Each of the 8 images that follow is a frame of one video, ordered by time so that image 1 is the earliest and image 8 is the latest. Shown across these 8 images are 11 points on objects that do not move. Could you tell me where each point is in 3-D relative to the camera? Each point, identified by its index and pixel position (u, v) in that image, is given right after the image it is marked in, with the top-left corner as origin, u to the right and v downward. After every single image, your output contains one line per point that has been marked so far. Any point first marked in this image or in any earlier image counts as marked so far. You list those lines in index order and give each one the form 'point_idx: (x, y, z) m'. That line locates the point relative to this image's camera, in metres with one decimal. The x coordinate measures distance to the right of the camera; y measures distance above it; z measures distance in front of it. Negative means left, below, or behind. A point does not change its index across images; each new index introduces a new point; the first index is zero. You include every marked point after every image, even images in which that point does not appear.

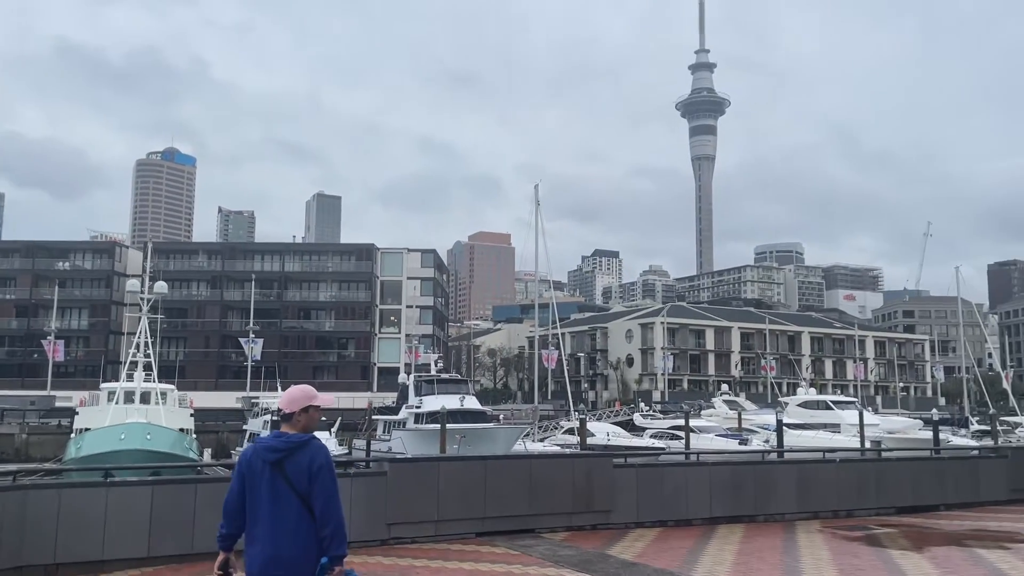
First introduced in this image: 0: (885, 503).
0: (+5.8, -3.4, +12.8) m
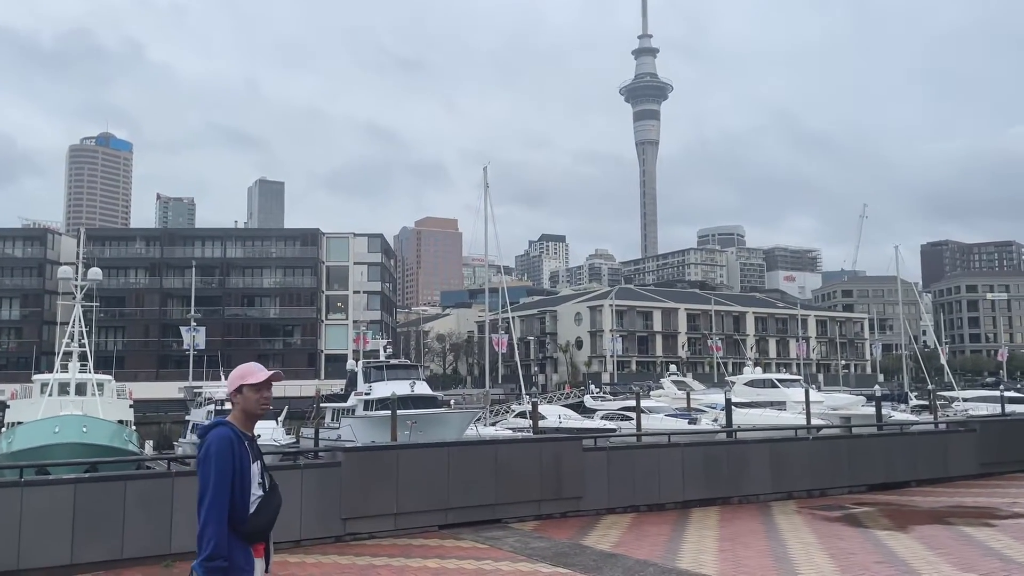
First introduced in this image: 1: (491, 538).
0: (+5.2, -2.9, +12.5) m
1: (-0.2, -2.7, +8.8) m
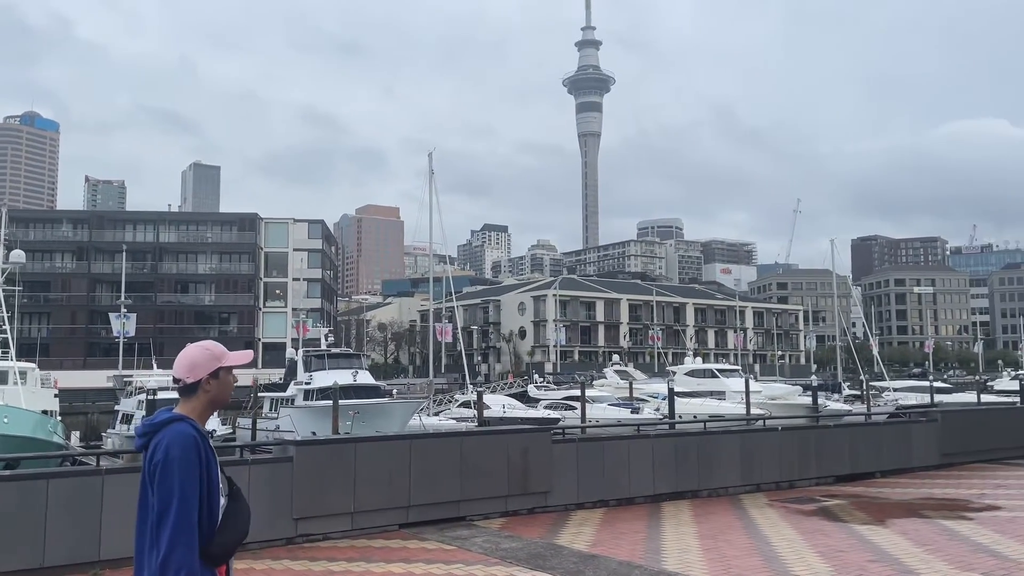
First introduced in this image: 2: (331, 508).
0: (+4.6, -2.7, +12.2) m
1: (-0.5, -2.5, +8.2) m
2: (-1.8, -2.2, +8.2) m
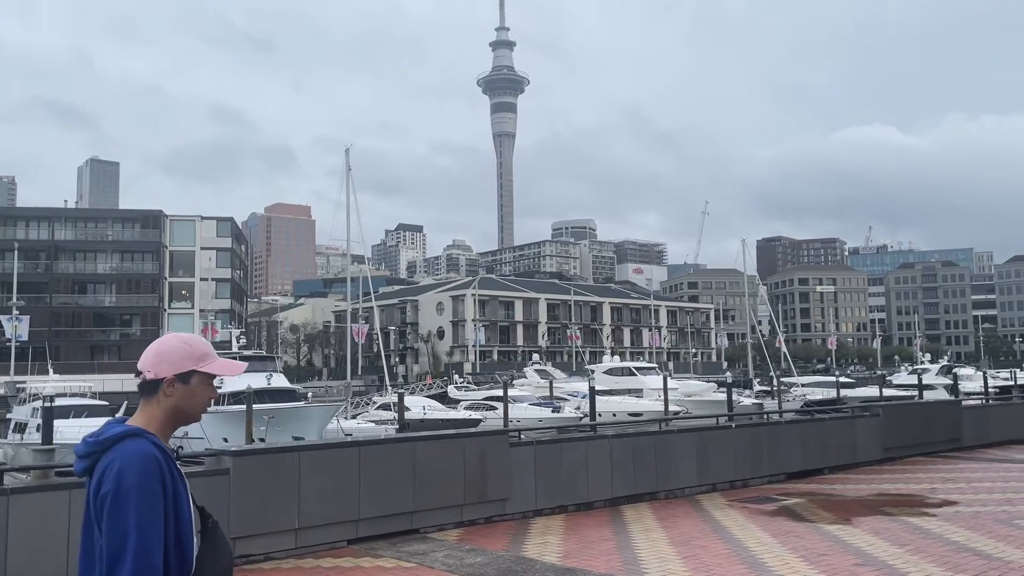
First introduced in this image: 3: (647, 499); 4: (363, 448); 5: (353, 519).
0: (+3.9, -2.7, +12.0) m
1: (-0.9, -2.4, +7.5) m
2: (-2.1, -2.1, +7.4) m
3: (+1.7, -2.7, +10.4) m
4: (-1.4, -1.5, +7.9) m
5: (-1.5, -2.2, +7.9) m
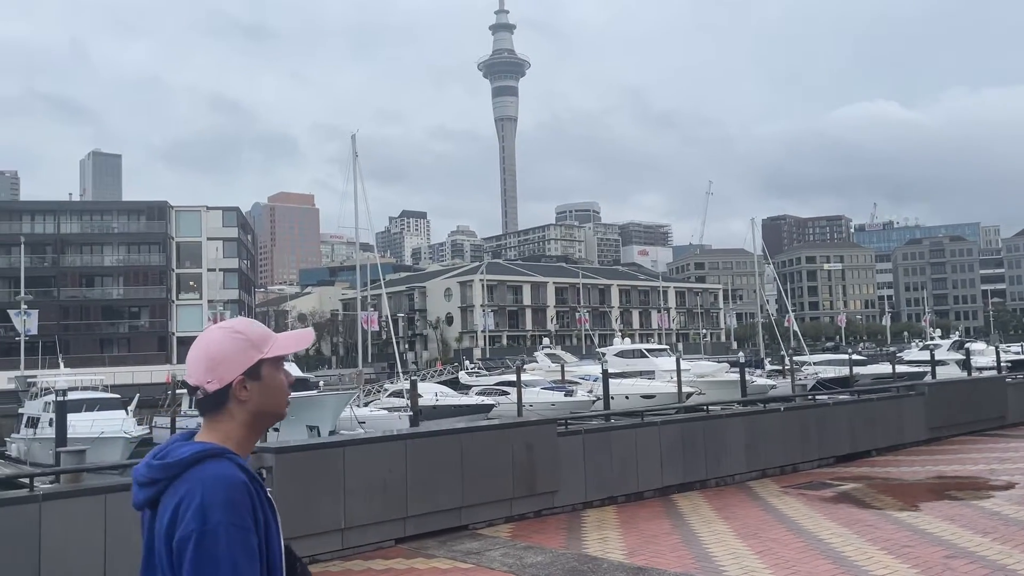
0: (+4.4, -2.3, +11.6) m
1: (-0.4, -2.3, +7.0) m
2: (-1.6, -2.0, +6.9) m
3: (+2.2, -2.4, +10.0) m
4: (-0.9, -1.4, +7.5) m
5: (-1.0, -2.1, +7.4) m
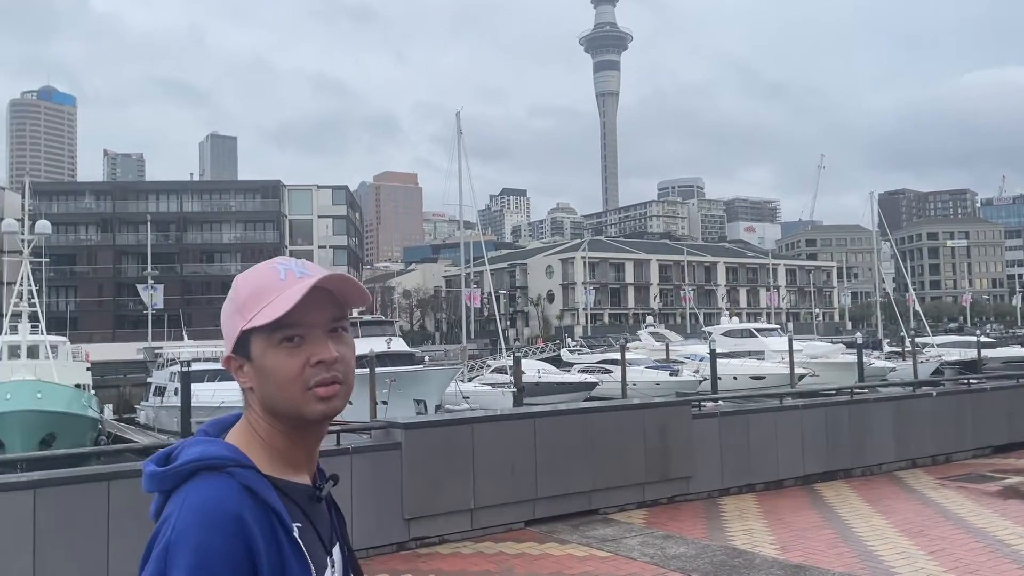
0: (+6.0, -2.0, +10.6) m
1: (+0.7, -2.0, +6.6) m
2: (-0.5, -1.7, +6.7) m
3: (+3.7, -2.1, +9.3) m
4: (+0.2, -1.1, +7.1) m
5: (+0.2, -1.8, +7.1) m
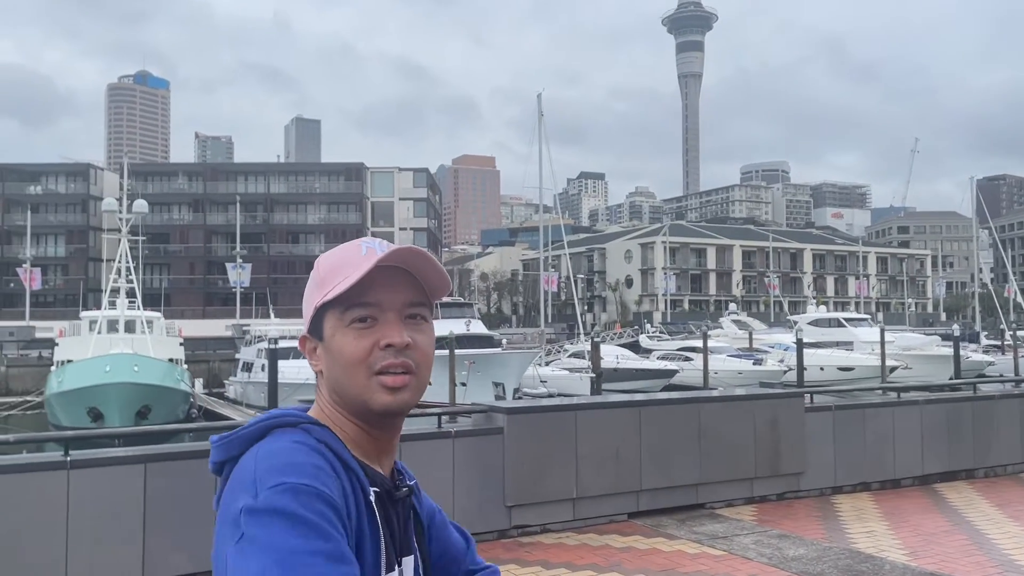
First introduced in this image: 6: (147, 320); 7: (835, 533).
0: (+7.2, -1.9, +9.7) m
1: (+1.5, -1.9, +6.3) m
2: (+0.3, -1.6, +6.4) m
3: (+4.7, -2.0, +8.6) m
4: (+1.1, -1.0, +6.8) m
5: (+1.0, -1.7, +6.8) m
6: (-8.5, -0.7, +19.3) m
7: (+2.5, -1.9, +6.4) m
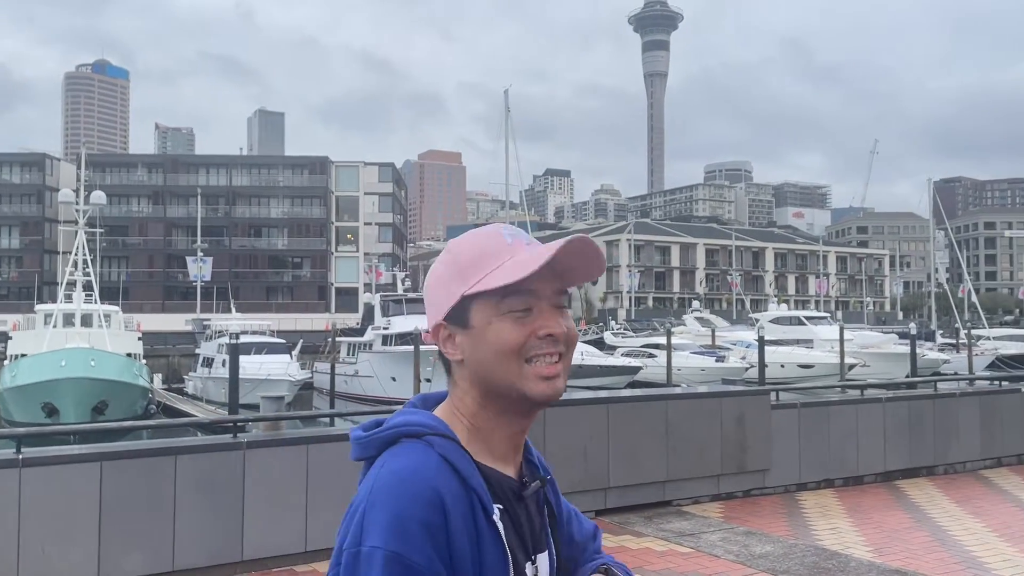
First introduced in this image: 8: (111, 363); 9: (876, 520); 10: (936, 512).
0: (+6.8, -1.9, +10.0) m
1: (+1.3, -1.9, +6.3) m
2: (+0.1, -1.6, +6.4) m
3: (+4.4, -2.0, +8.8) m
4: (+0.8, -1.0, +6.8) m
5: (+0.7, -1.6, +6.8) m
6: (-9.3, -0.6, +18.8) m
7: (+2.2, -1.9, +6.5) m
8: (-7.6, -1.5, +15.7) m
9: (+3.0, -1.9, +6.8) m
10: (+3.7, -1.9, +7.2) m
